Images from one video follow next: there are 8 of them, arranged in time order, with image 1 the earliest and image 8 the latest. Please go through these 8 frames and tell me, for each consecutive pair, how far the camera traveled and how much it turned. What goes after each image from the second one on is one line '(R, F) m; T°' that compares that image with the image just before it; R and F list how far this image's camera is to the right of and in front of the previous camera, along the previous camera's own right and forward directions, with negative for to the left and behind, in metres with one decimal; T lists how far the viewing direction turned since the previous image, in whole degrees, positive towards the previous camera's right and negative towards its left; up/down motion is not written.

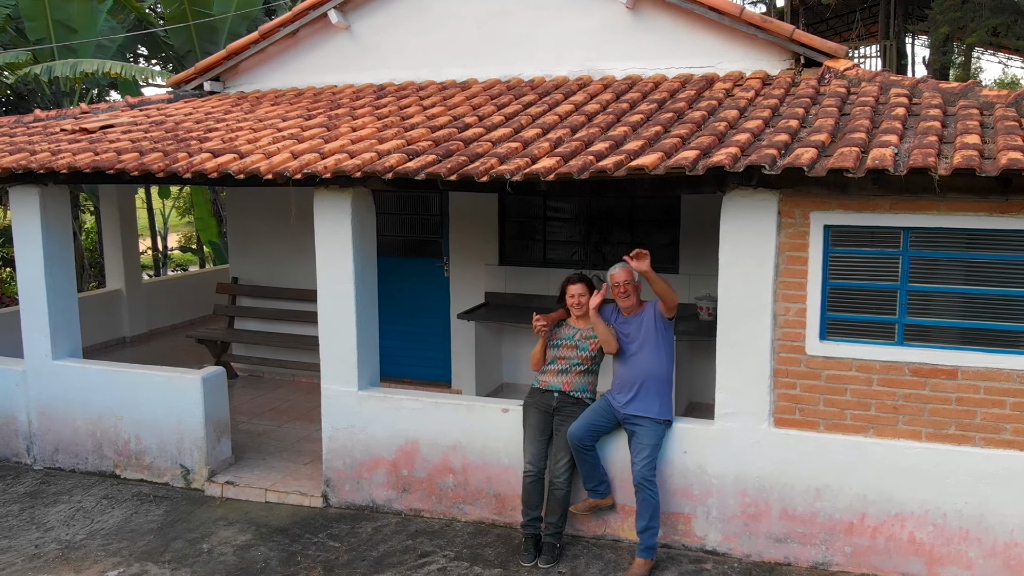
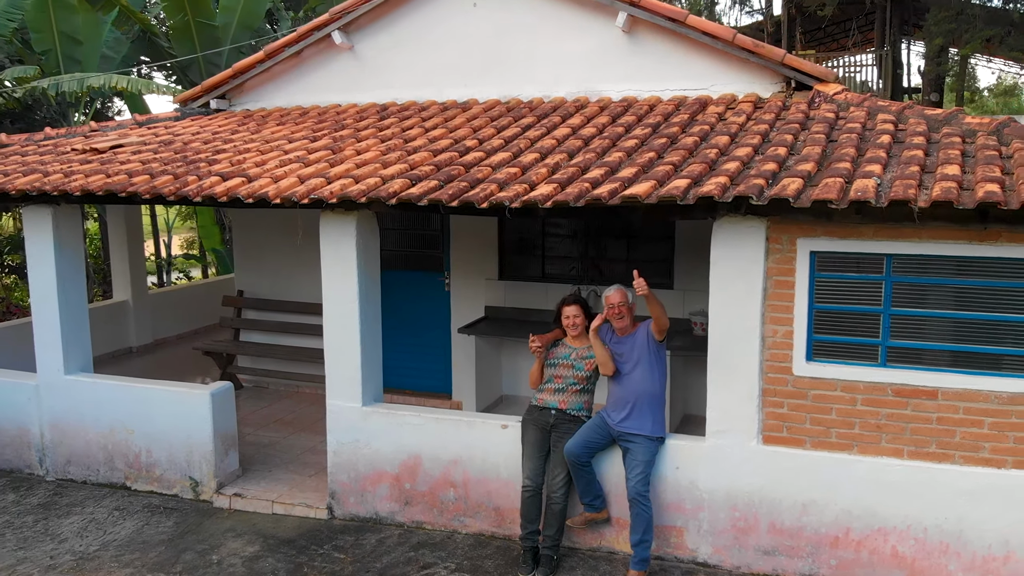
(0.0, -0.2) m; 0°
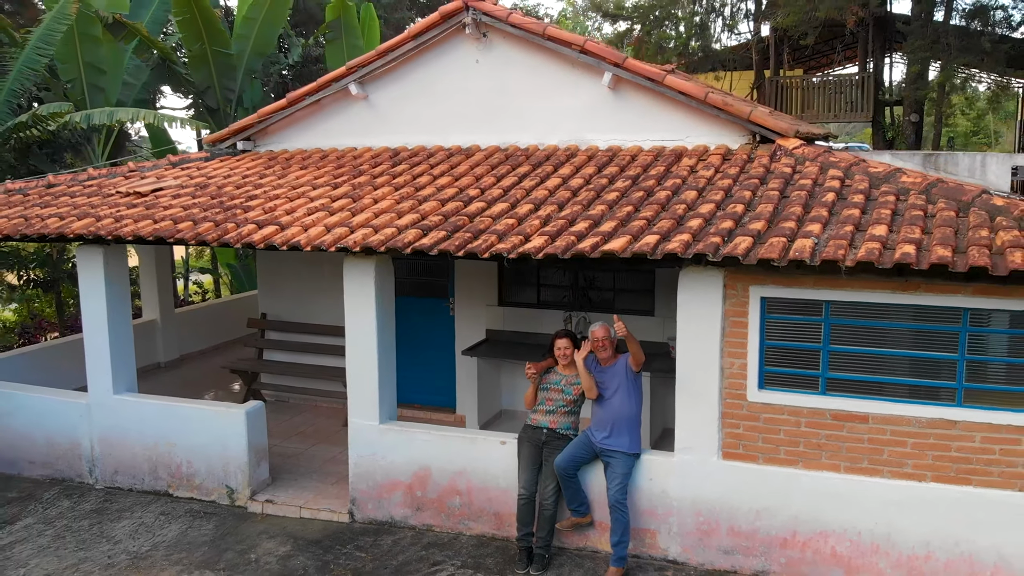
(0.0, -0.7) m; 0°
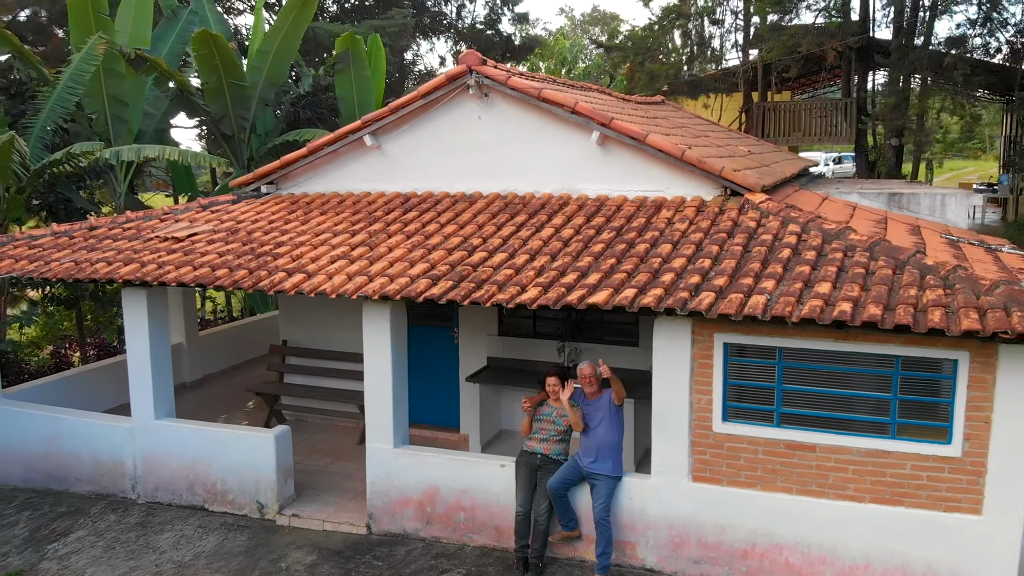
(0.0, -0.8) m; 0°
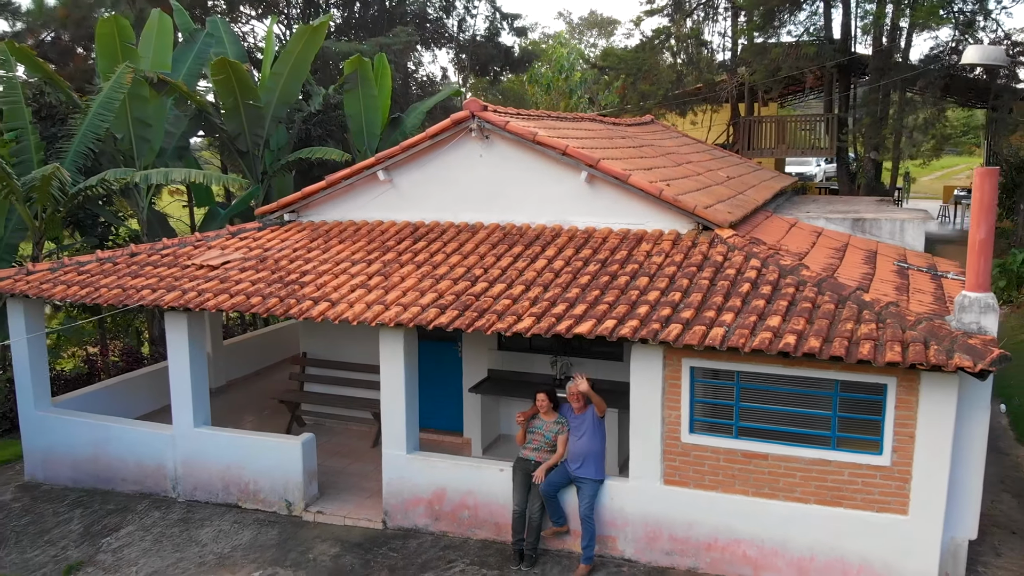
(0.0, -0.9) m; 0°
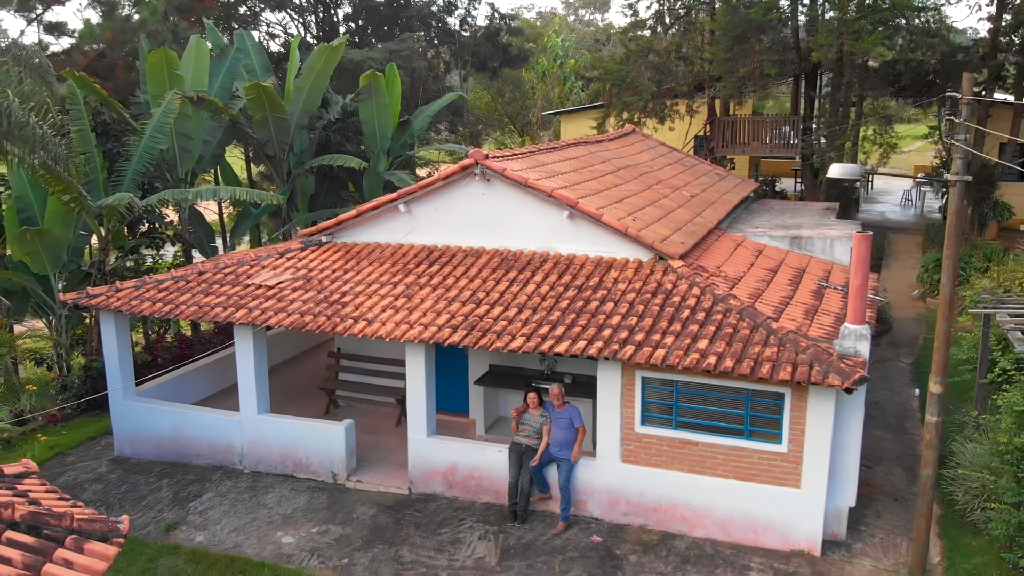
(+0.1, -2.0) m; 0°
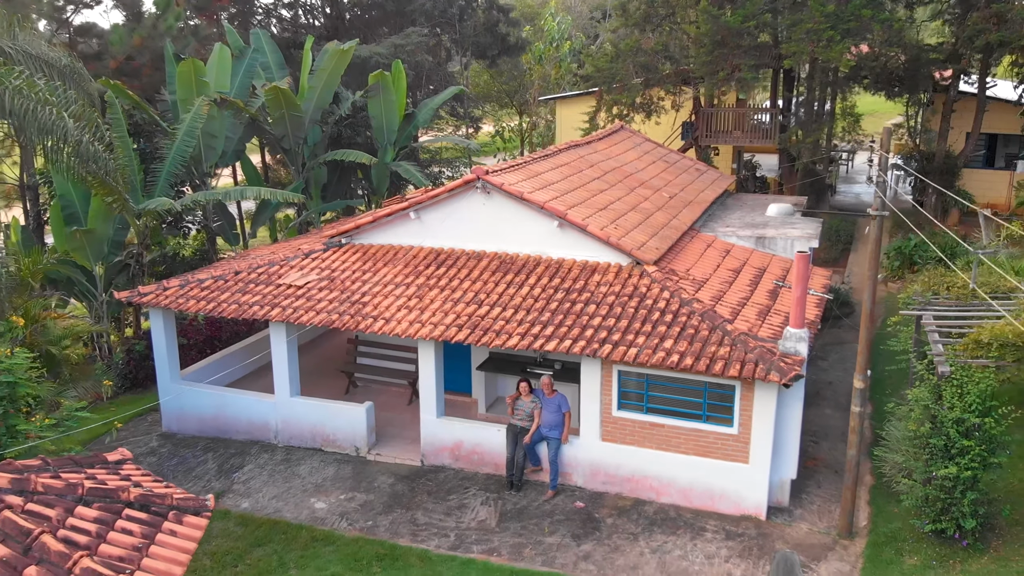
(0.0, -1.5) m; 0°
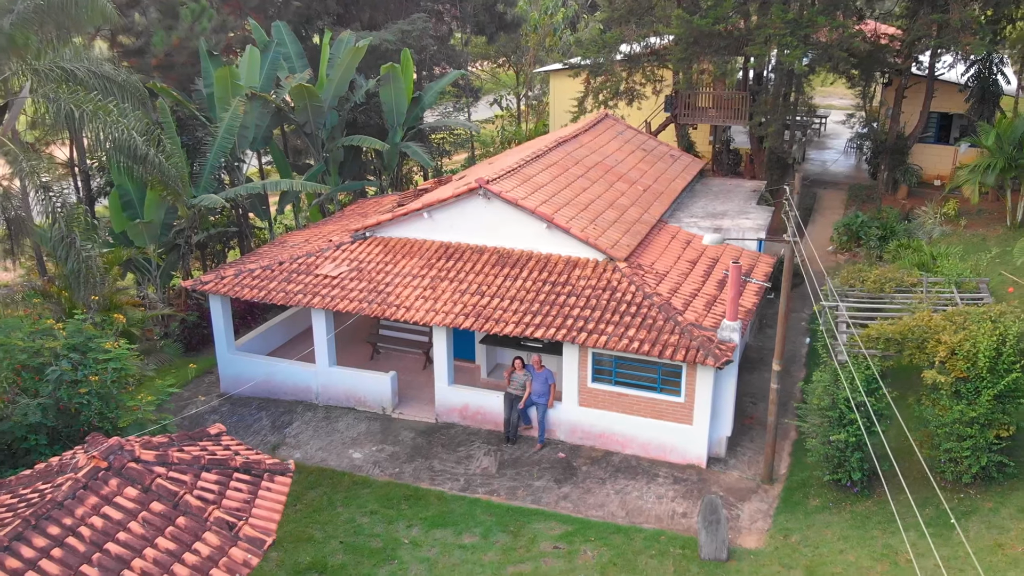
(+0.1, -2.6) m; 0°
